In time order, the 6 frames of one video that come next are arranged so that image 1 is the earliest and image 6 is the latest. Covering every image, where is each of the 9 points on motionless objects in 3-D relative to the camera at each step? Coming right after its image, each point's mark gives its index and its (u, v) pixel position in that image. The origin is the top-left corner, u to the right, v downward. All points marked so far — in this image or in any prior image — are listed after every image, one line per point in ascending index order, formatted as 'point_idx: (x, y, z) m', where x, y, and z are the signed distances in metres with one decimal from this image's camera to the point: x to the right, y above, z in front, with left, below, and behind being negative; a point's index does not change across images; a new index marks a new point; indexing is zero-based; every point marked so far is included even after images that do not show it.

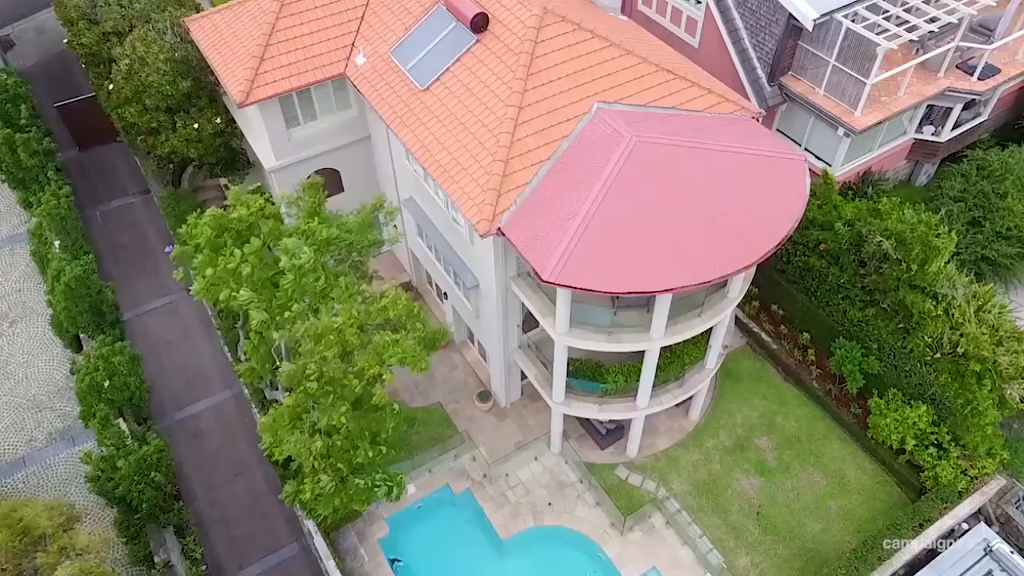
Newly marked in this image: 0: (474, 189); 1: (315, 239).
0: (-1.1, +2.8, +19.8) m
1: (-5.3, +1.3, +19.6) m
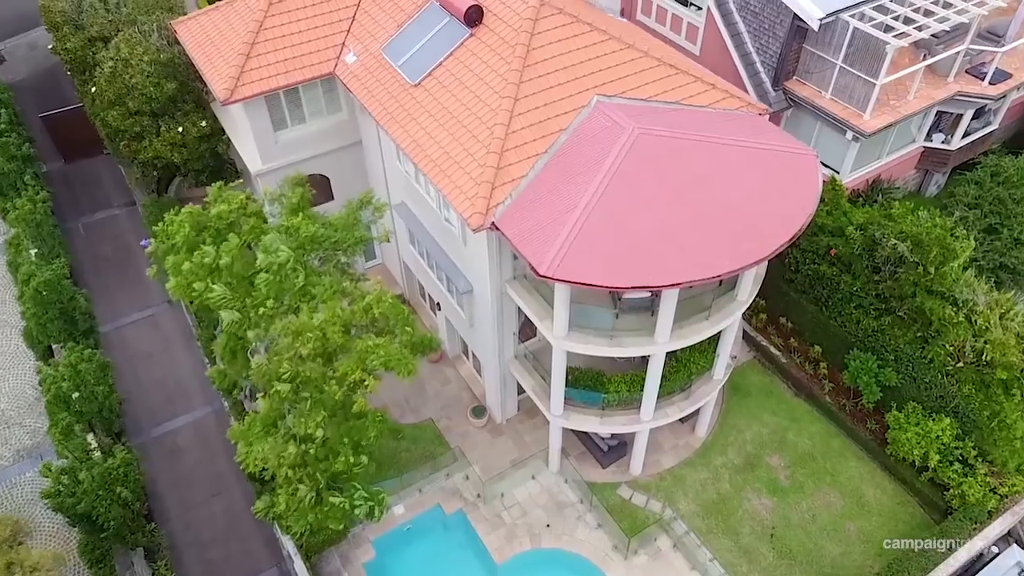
0: (-1.2, +2.8, +18.7) m
1: (-5.5, +1.4, +18.4) m
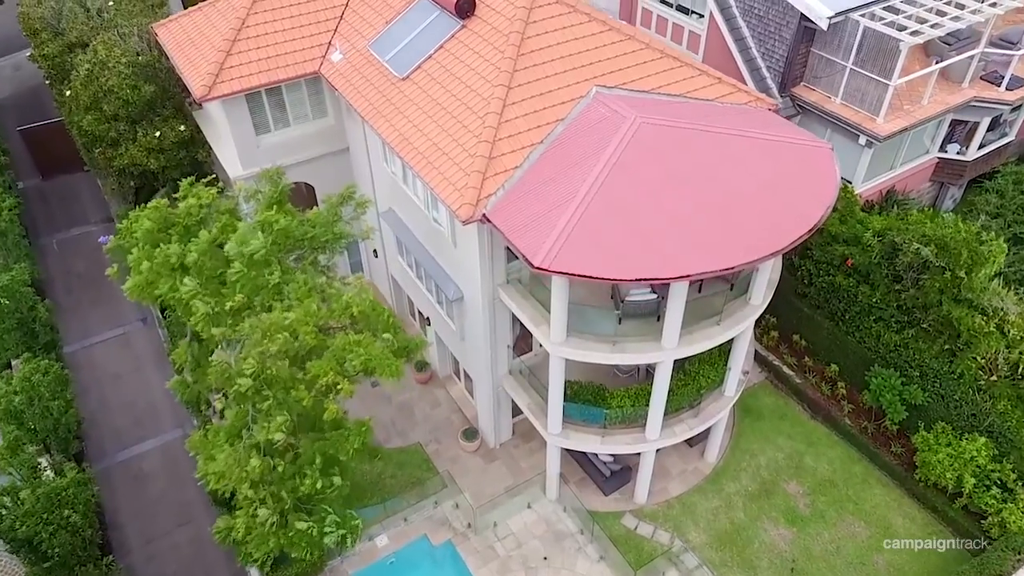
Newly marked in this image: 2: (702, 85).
0: (-1.4, +2.8, +17.3) m
1: (-5.6, +1.4, +16.9) m
2: (+5.2, +5.5, +19.6) m
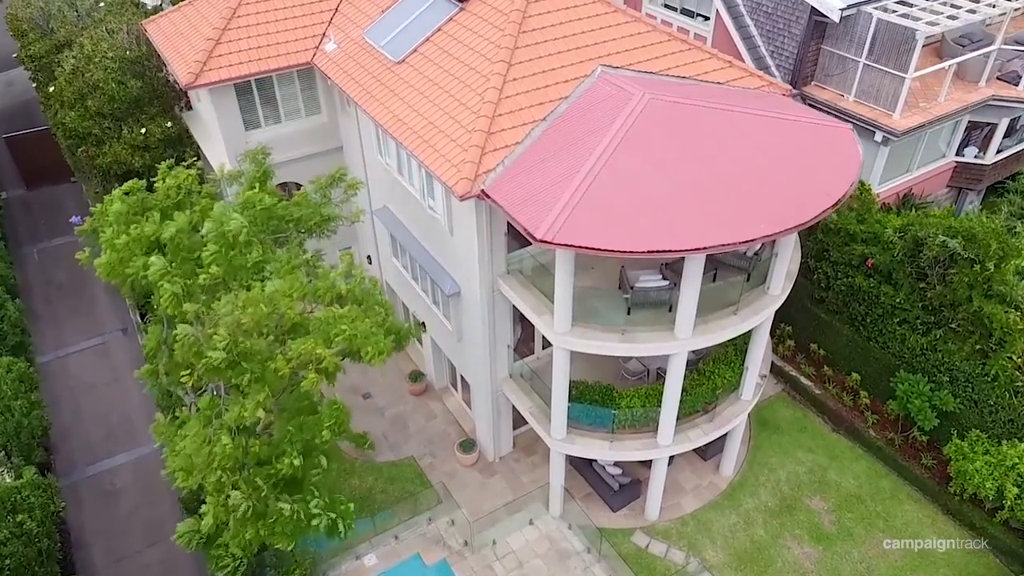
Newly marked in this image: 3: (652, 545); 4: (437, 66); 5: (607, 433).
0: (-1.3, +3.1, +16.1) m
1: (-5.6, +1.7, +15.7) m
2: (+5.2, +5.7, +18.7) m
3: (+3.8, -7.0, +19.6) m
4: (-1.9, +5.7, +18.3) m
5: (+2.4, -3.7, +18.4) m
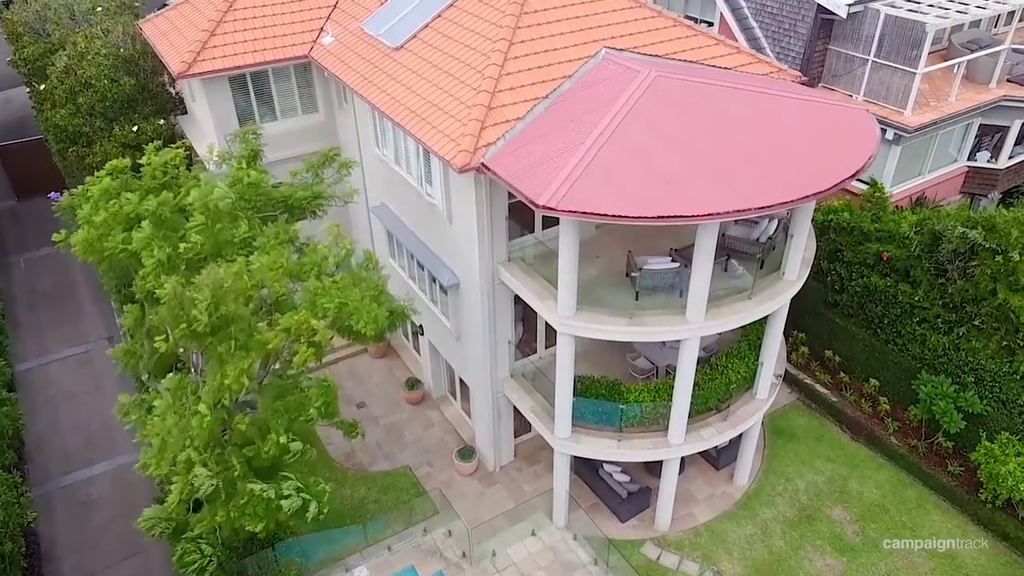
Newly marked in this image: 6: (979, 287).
0: (-1.3, +3.5, +15.5) m
1: (-5.6, +2.2, +14.9) m
2: (+5.3, +5.9, +18.1) m
3: (+3.8, -6.8, +18.2) m
4: (-1.9, +5.9, +17.8) m
5: (+2.5, -3.4, +17.2) m
6: (+12.1, 0.0, +18.6) m
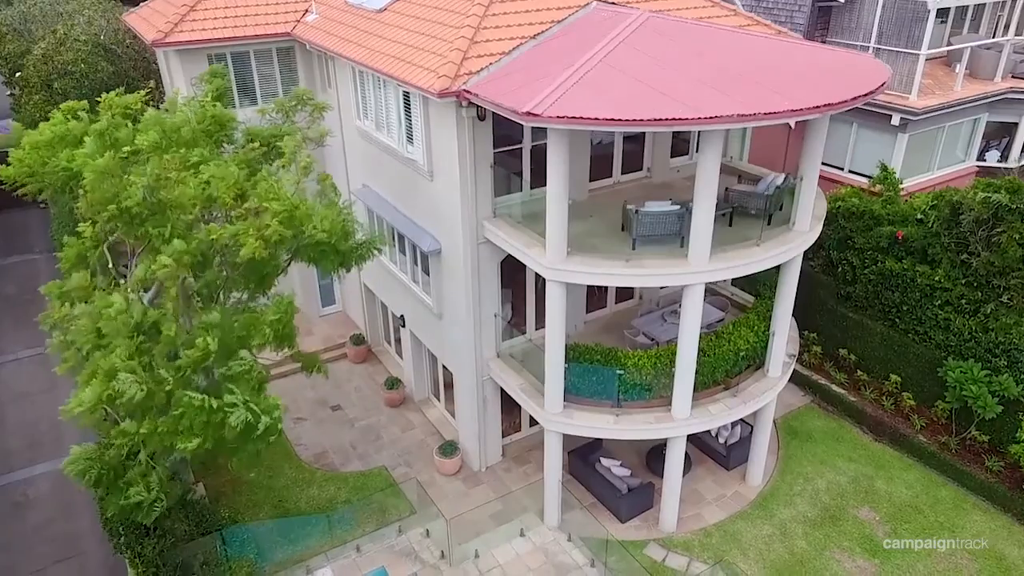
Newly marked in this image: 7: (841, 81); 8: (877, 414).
0: (-1.6, +4.6, +14.5) m
1: (-5.9, +3.3, +13.7) m
2: (+5.0, +6.6, +17.4) m
3: (+3.5, -6.0, +16.0) m
4: (-2.2, +6.7, +17.1) m
5: (+2.2, -2.6, +15.4) m
6: (+11.8, +0.7, +17.2) m
7: (+6.5, +4.0, +14.1) m
8: (+9.9, -3.4, +19.5) m
